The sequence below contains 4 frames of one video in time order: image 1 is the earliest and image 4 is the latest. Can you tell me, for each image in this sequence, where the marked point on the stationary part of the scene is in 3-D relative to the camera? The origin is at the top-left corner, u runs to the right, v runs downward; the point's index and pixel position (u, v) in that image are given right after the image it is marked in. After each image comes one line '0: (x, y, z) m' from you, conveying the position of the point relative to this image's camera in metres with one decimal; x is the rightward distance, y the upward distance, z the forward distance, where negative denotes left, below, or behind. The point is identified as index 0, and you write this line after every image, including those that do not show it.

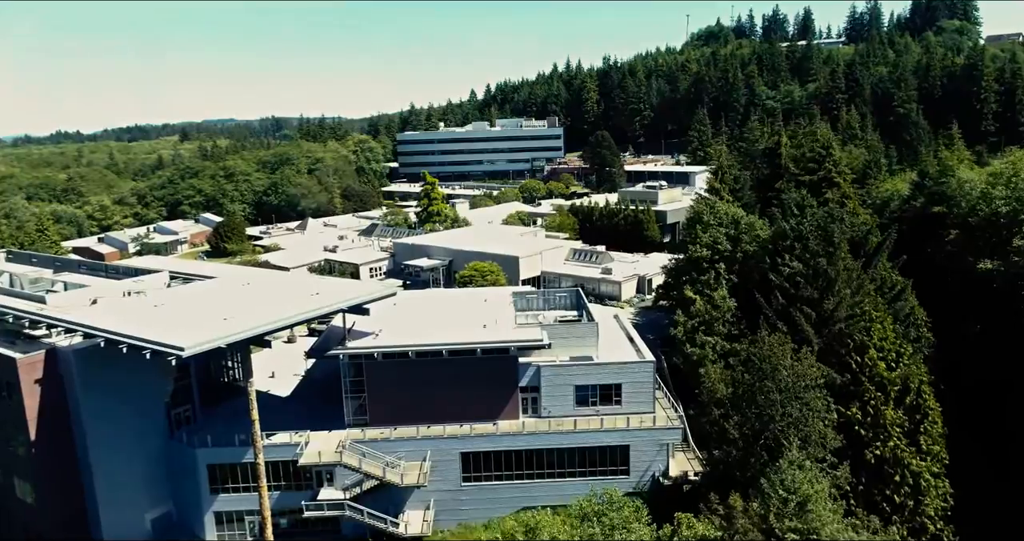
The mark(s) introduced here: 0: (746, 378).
0: (+5.4, -2.5, +19.0) m
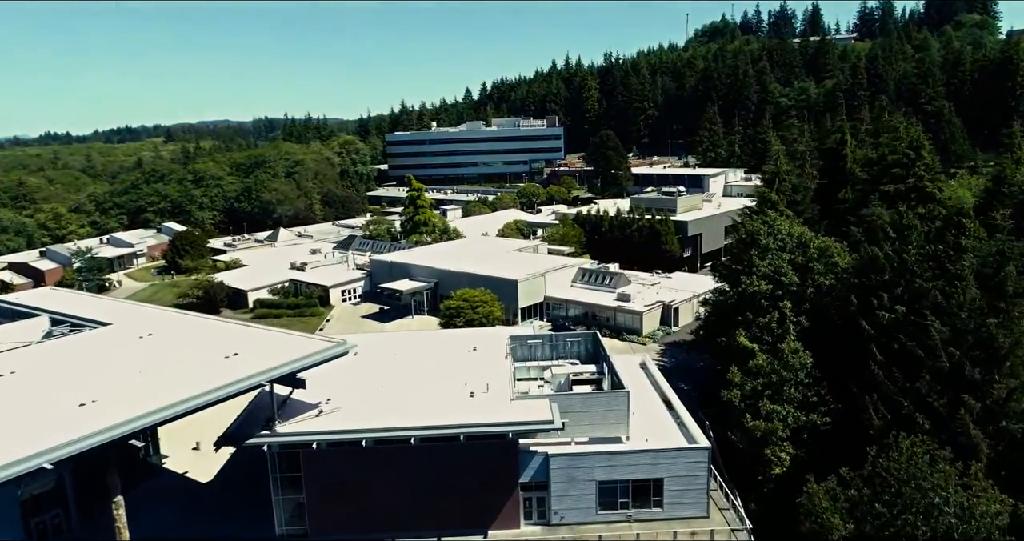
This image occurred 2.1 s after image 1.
0: (+5.4, -3.5, +12.2) m
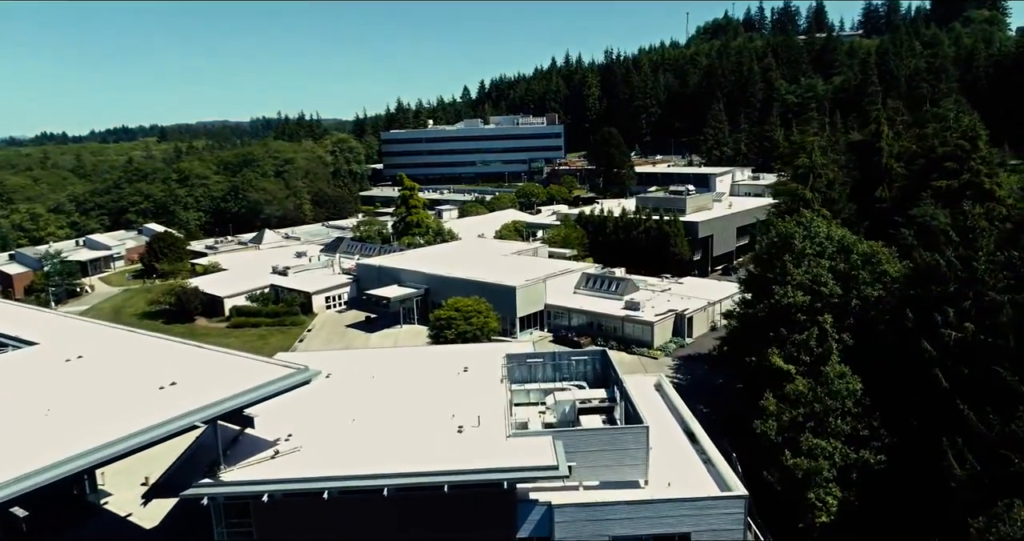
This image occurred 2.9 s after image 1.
0: (+5.3, -3.7, +9.3) m
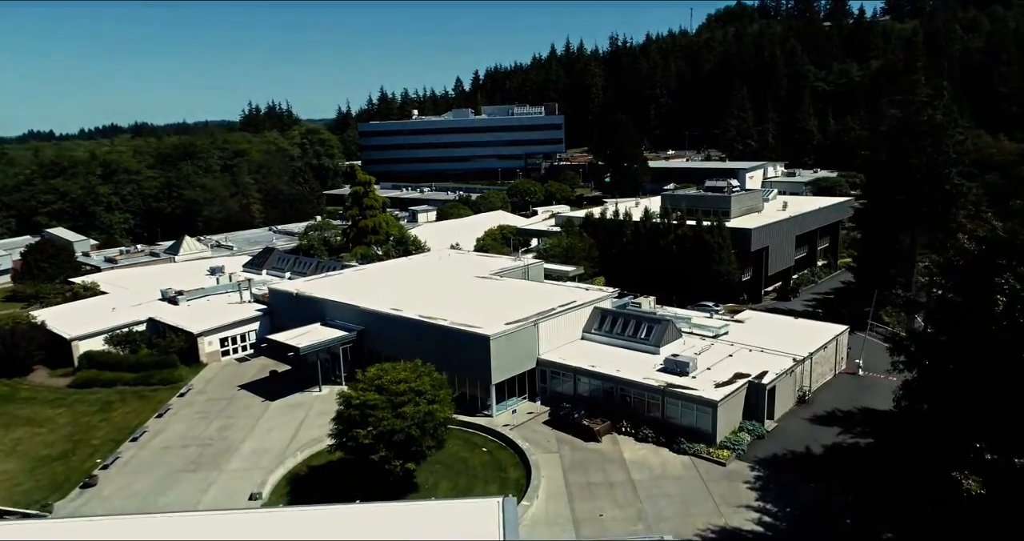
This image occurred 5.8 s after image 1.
0: (+4.7, -4.6, -1.8) m
